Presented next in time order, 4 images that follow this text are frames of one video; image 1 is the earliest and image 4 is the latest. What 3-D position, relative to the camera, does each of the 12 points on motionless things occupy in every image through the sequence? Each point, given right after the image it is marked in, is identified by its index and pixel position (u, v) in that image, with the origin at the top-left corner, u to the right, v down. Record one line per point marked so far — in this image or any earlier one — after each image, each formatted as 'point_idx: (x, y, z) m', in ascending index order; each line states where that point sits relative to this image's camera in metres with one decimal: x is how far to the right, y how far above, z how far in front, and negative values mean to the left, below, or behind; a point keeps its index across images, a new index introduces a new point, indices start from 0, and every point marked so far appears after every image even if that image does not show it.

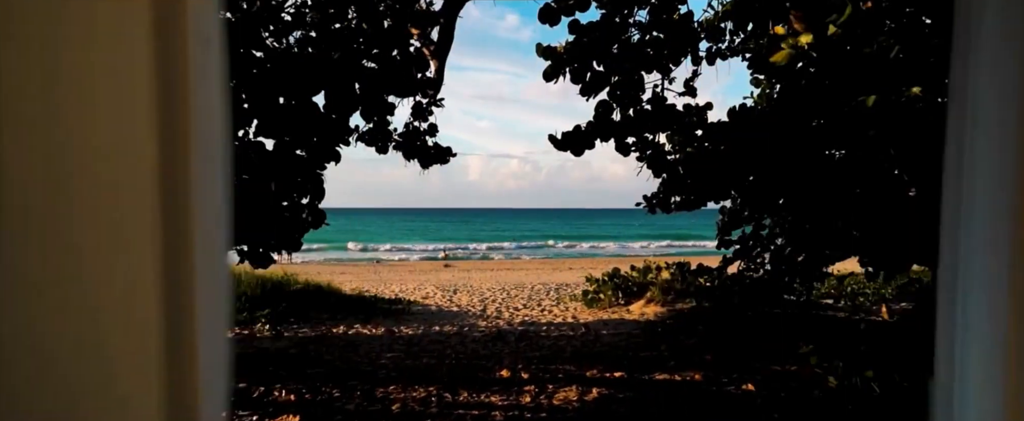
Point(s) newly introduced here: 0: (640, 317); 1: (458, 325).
0: (+2.7, -2.3, +13.6) m
1: (-1.1, -2.4, +13.5) m
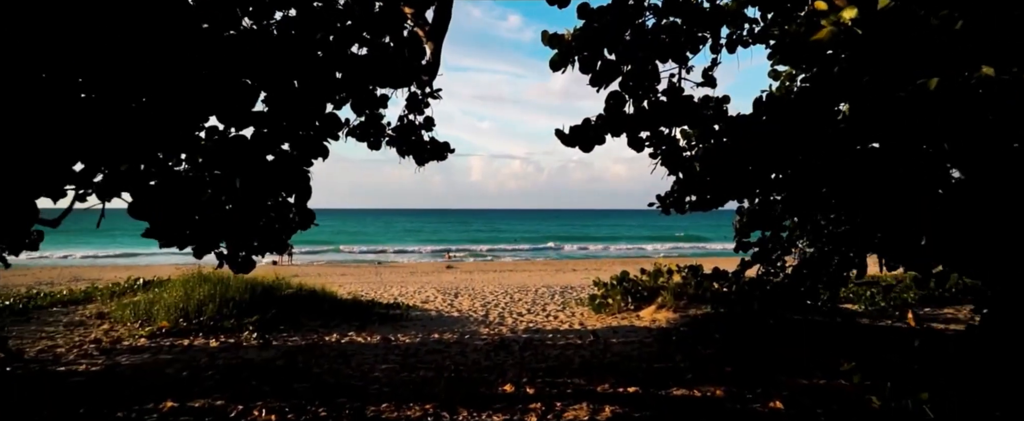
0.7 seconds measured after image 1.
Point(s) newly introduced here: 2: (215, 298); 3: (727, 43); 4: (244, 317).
0: (+2.8, -2.3, +12.9) m
1: (-1.1, -2.5, +12.7) m
2: (-6.0, -1.8, +12.8) m
3: (+3.1, +2.4, +9.1) m
4: (-5.2, -2.1, +12.2) m
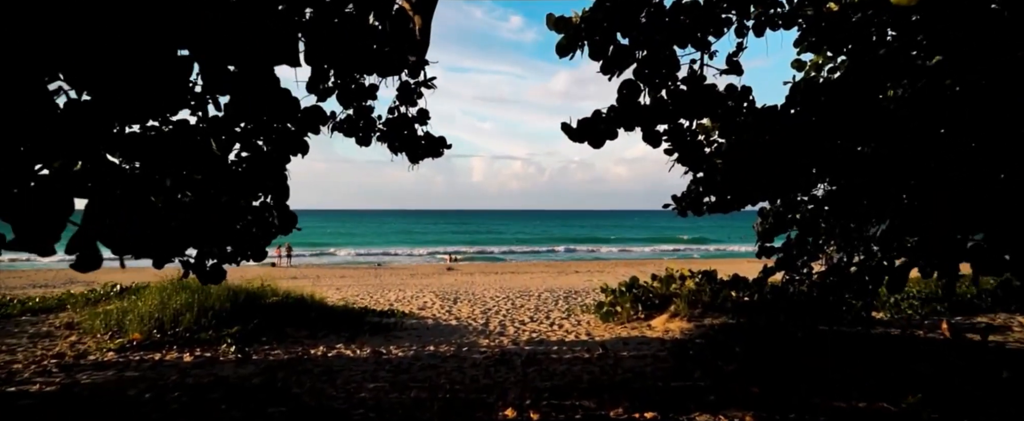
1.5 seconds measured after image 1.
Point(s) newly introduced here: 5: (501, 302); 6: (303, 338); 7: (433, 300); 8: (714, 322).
0: (+2.9, -2.3, +11.9) m
1: (-1.0, -2.5, +11.8) m
2: (-6.0, -1.8, +11.8) m
3: (+3.1, +2.4, +8.1) m
4: (-5.1, -2.1, +11.3) m
5: (-0.3, -2.7, +19.0) m
6: (-3.8, -2.3, +11.5) m
7: (-2.4, -2.7, +19.4) m
8: (+3.9, -2.1, +12.2) m
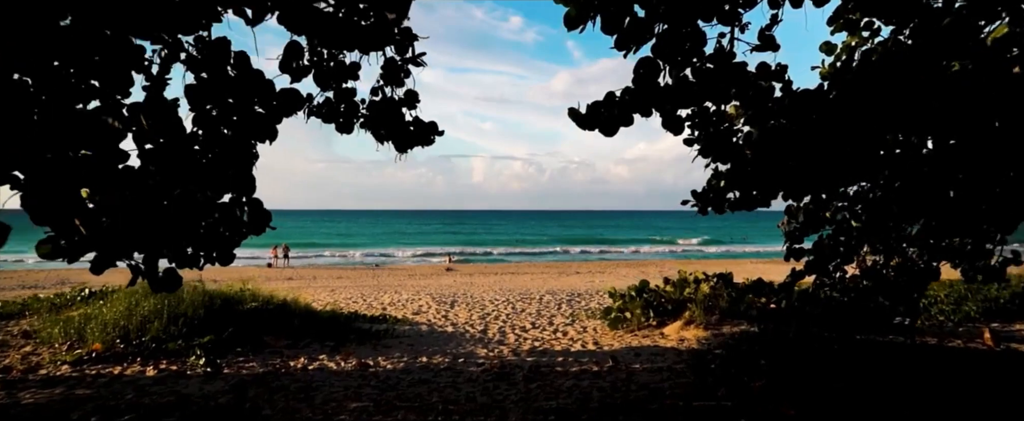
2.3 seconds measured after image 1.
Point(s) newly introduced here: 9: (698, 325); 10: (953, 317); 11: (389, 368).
0: (+2.9, -2.3, +10.9) m
1: (-1.0, -2.4, +10.7) m
2: (-5.9, -1.7, +10.8) m
3: (+3.1, +2.4, +7.1) m
4: (-5.1, -2.0, +10.2) m
5: (-0.3, -2.7, +18.0) m
6: (-3.8, -2.3, +10.4) m
7: (-2.4, -2.7, +18.3) m
8: (+3.9, -2.1, +11.2) m
9: (+3.4, -2.1, +11.5) m
10: (+8.8, -2.1, +12.8) m
11: (-1.9, -2.4, +9.6) m
